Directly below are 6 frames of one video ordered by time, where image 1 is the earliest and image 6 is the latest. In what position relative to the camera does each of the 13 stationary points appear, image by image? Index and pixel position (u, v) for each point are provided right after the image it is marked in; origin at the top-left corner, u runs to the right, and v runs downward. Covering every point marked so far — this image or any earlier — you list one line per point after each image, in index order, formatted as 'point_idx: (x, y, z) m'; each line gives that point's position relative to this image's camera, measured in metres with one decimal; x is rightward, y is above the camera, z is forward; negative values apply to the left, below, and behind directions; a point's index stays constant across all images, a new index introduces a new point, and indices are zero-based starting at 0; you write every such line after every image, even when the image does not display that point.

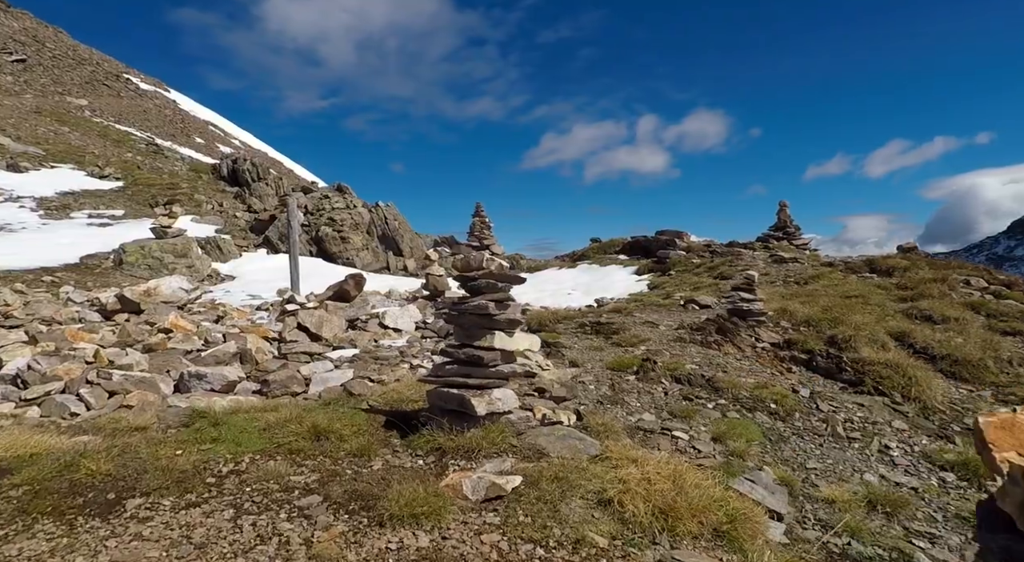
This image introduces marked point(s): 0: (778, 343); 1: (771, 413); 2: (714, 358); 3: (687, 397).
0: (+6.9, -1.6, +14.8) m
1: (+4.8, -2.5, +10.7) m
2: (+5.0, -1.9, +13.8) m
3: (+3.3, -2.2, +11.0) m
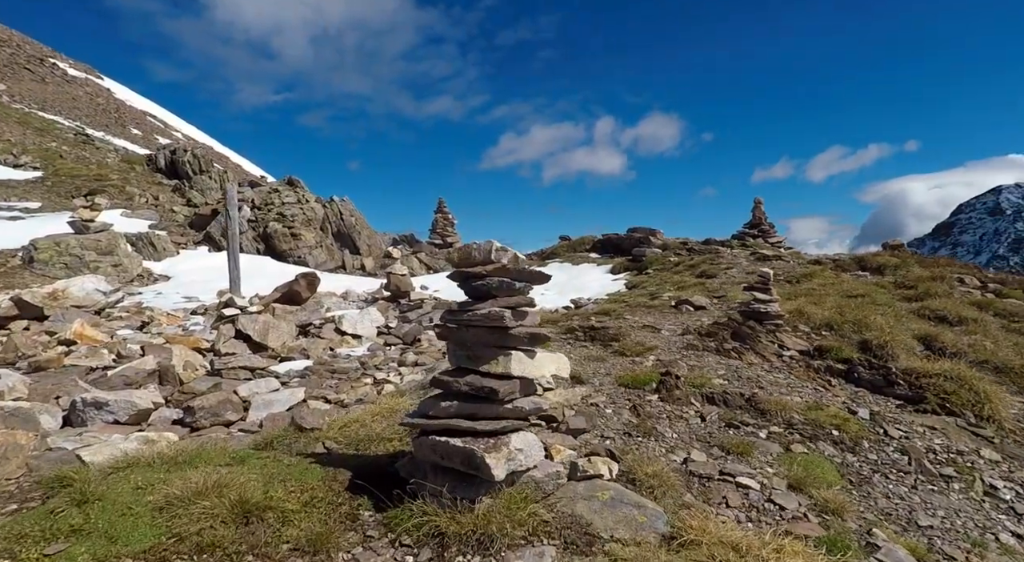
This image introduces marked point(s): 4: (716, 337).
0: (+6.7, -1.6, +12.9) m
1: (+4.9, -2.4, +8.6) m
2: (+4.8, -1.8, +11.7) m
3: (+3.3, -2.2, +8.8) m
4: (+5.0, -1.4, +14.0) m
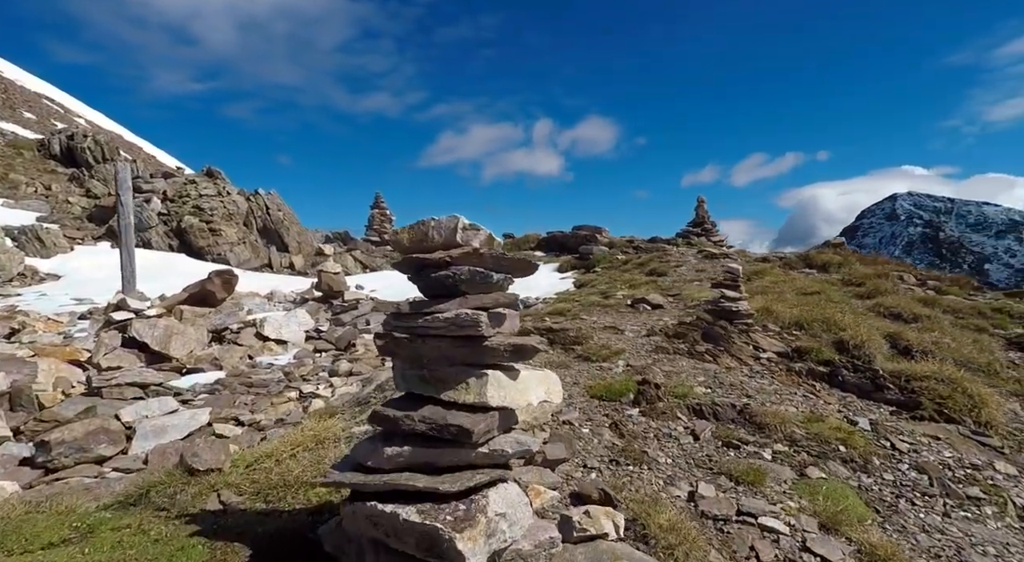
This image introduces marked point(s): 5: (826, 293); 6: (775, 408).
0: (+5.7, -1.5, +11.9) m
1: (+4.3, -2.3, +7.4) m
2: (+3.9, -1.7, +10.5) m
3: (+2.8, -2.1, +7.4) m
4: (+3.9, -1.3, +12.8) m
5: (+10.8, -0.4, +19.8) m
6: (+4.0, -1.9, +8.7) m
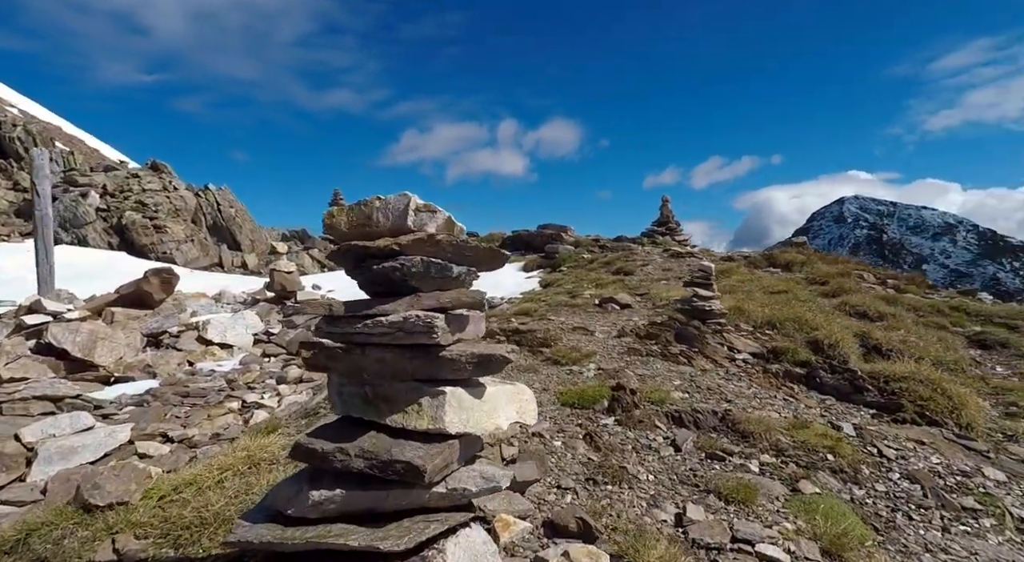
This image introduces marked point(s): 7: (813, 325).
0: (+5.0, -1.5, +11.4) m
1: (+3.9, -2.3, +6.9) m
2: (+3.3, -1.7, +9.9) m
3: (+2.4, -2.1, +6.8) m
4: (+3.1, -1.2, +12.2) m
5: (+9.6, -0.4, +19.7) m
6: (+3.5, -1.9, +8.2) m
7: (+7.2, -1.1, +13.6) m
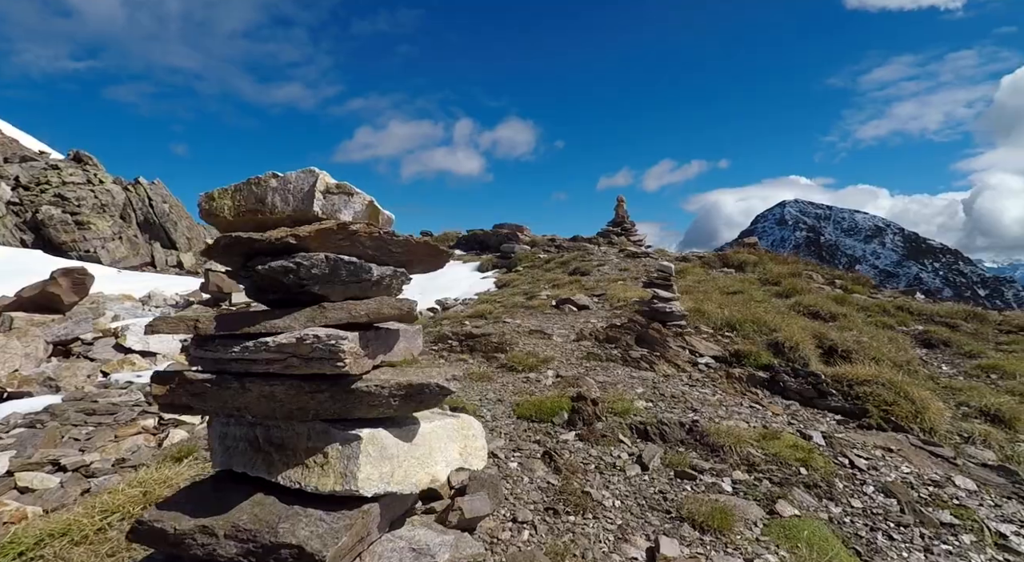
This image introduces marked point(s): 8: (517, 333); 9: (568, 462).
0: (+4.1, -1.5, +11.0) m
1: (+3.4, -2.3, +6.5) m
2: (+2.5, -1.7, +9.4) m
3: (+1.9, -2.1, +6.2) m
4: (+2.2, -1.3, +11.7) m
5: (+8.1, -0.4, +19.6) m
6: (+2.8, -1.9, +7.7) m
7: (+6.1, -1.1, +13.4) m
8: (+0.1, -1.2, +13.3) m
9: (+0.6, -2.0, +6.3) m
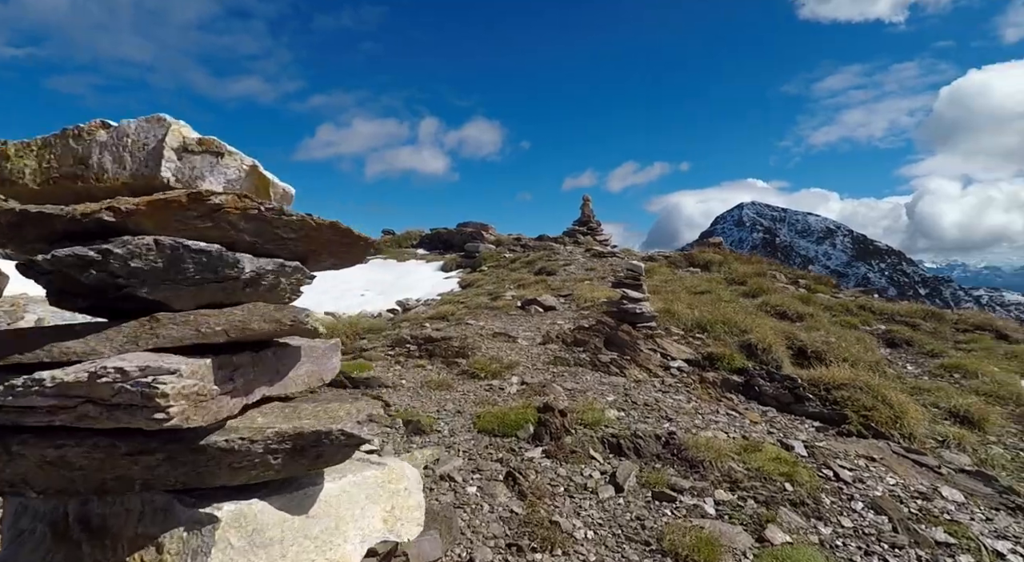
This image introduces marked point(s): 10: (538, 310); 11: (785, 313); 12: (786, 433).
0: (+3.4, -1.5, +10.5) m
1: (+3.0, -2.3, +5.9) m
2: (+1.9, -1.7, +8.8) m
3: (+1.5, -2.1, +5.6) m
4: (+1.5, -1.3, +11.1) m
5: (+6.9, -0.4, +19.3) m
6: (+2.3, -1.9, +7.1) m
7: (+5.2, -1.1, +13.0) m
8: (-0.7, -1.2, +12.5) m
9: (+0.2, -2.0, +5.6) m
10: (+0.7, -0.8, +17.1) m
11: (+8.5, -1.0, +17.6) m
12: (+3.8, -2.1, +7.9) m
